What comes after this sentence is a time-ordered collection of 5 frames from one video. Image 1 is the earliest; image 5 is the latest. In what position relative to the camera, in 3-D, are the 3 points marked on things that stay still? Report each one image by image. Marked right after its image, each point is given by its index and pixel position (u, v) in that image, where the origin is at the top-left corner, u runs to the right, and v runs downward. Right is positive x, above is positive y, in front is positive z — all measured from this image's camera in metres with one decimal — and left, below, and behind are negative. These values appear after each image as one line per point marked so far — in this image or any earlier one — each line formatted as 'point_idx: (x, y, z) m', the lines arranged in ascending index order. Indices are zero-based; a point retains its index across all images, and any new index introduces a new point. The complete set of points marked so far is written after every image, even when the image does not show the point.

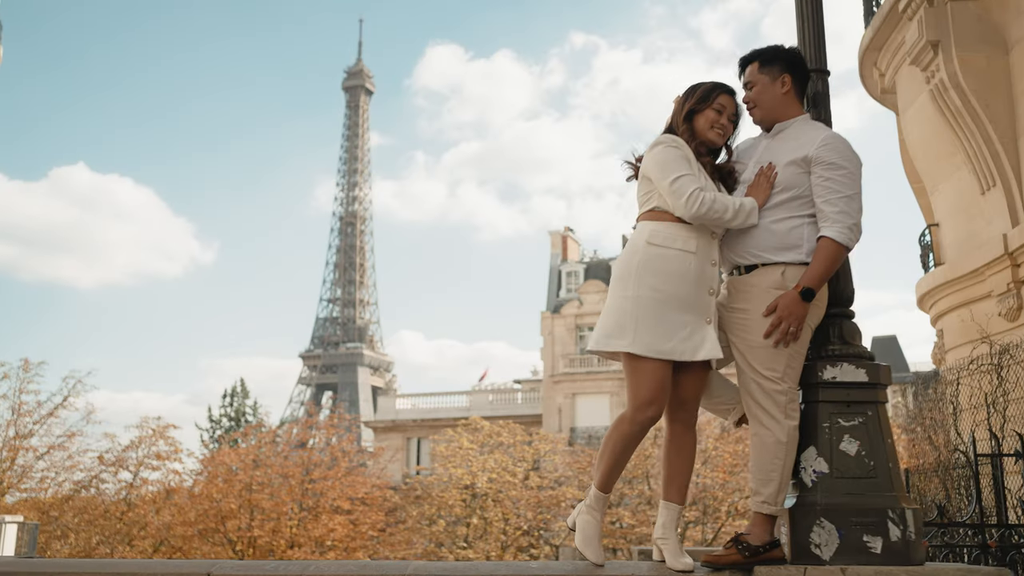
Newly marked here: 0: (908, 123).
0: (+5.1, +2.2, +13.0) m
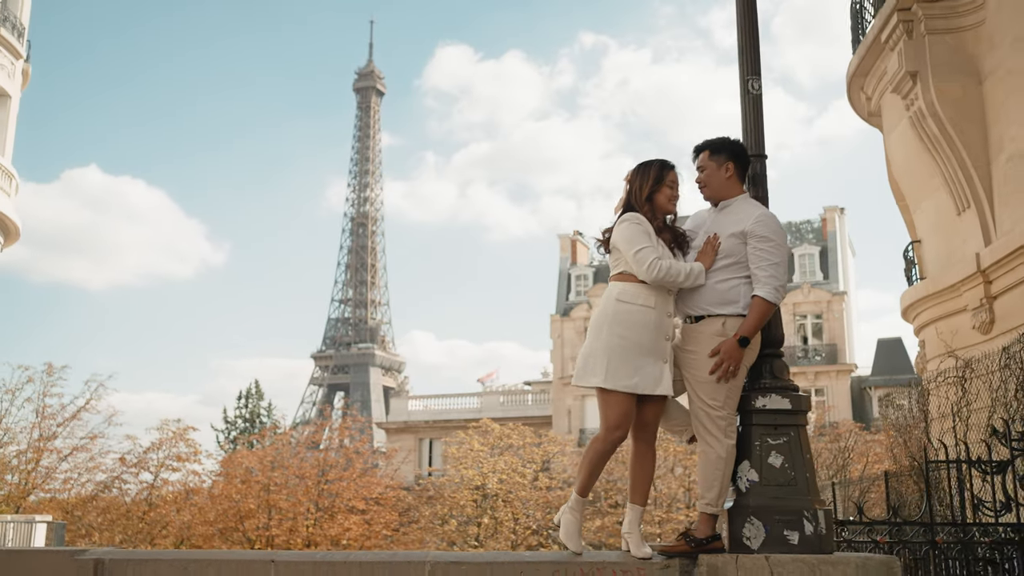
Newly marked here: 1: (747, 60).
0: (+5.2, +2.0, +13.8) m
1: (+1.1, +1.0, +4.6) m
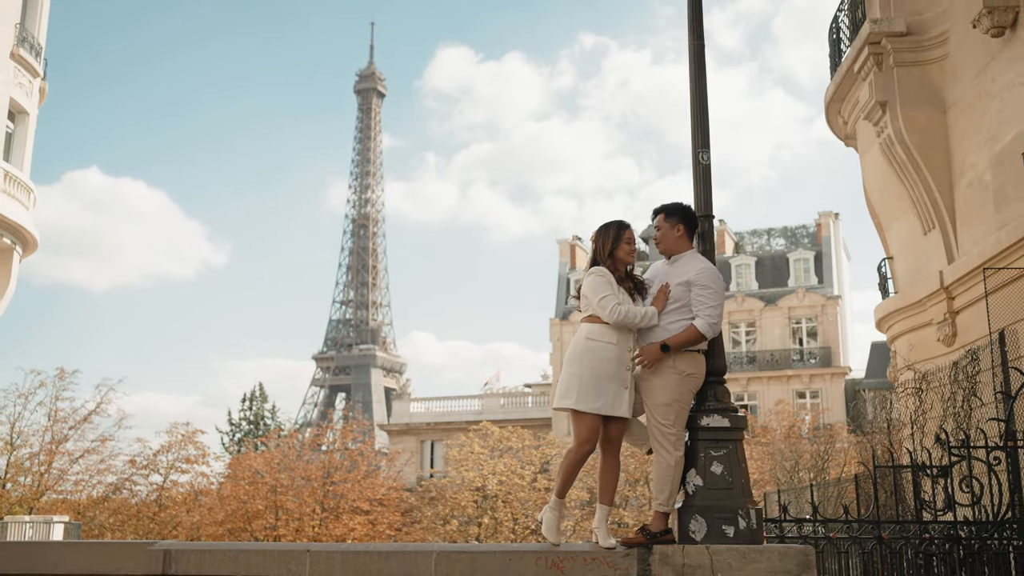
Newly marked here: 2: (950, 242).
0: (+5.2, +1.8, +14.7) m
1: (+1.0, +0.8, +5.6) m
2: (+5.6, +0.6, +13.0) m
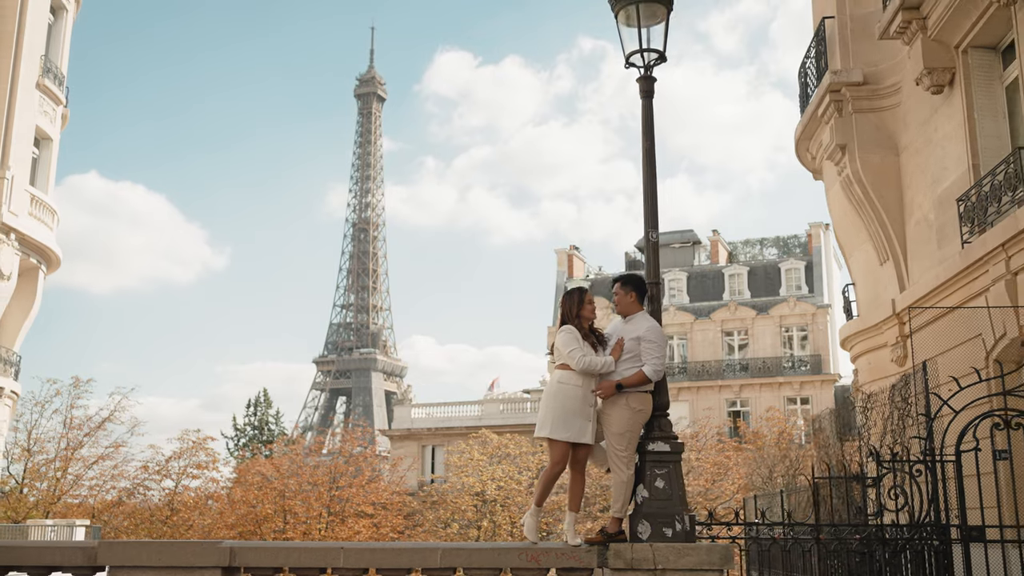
0: (+5.1, +1.4, +16.1) m
1: (+0.9, +0.5, +7.0) m
2: (+5.5, +0.2, +14.4) m
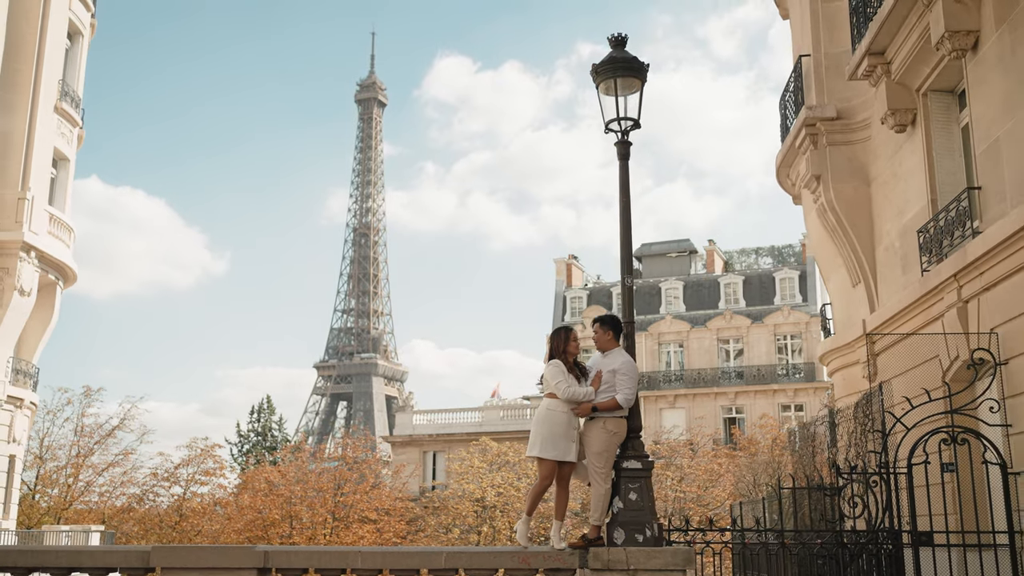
0: (+5.1, +1.1, +17.2) m
1: (+0.9, +0.2, +8.0) m
2: (+5.5, -0.1, +15.4) m
